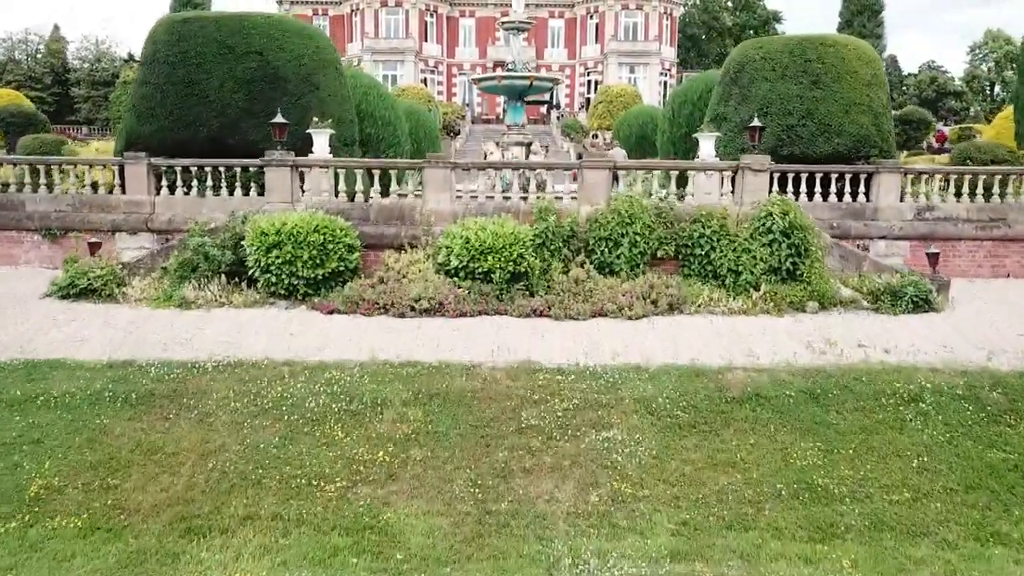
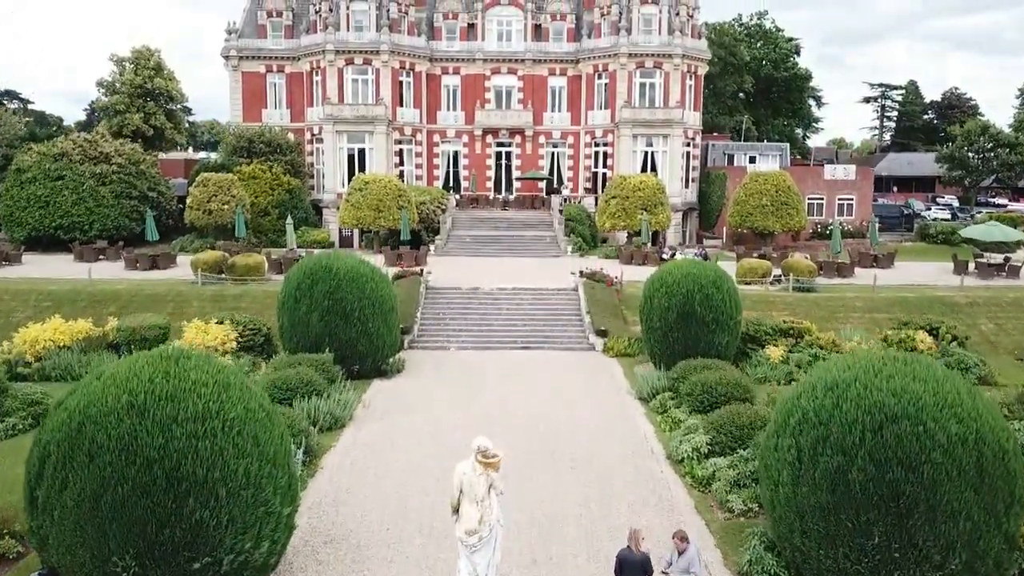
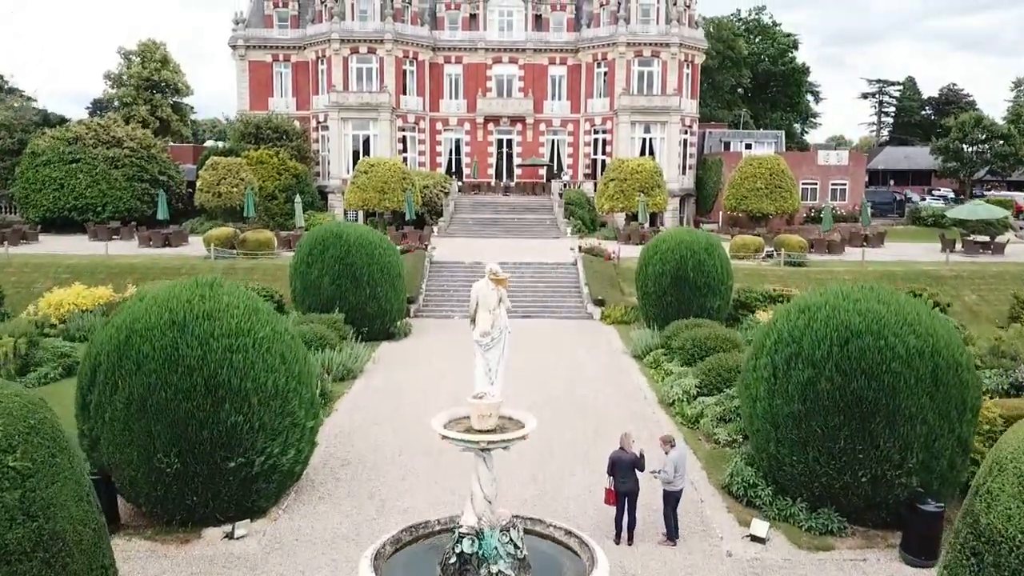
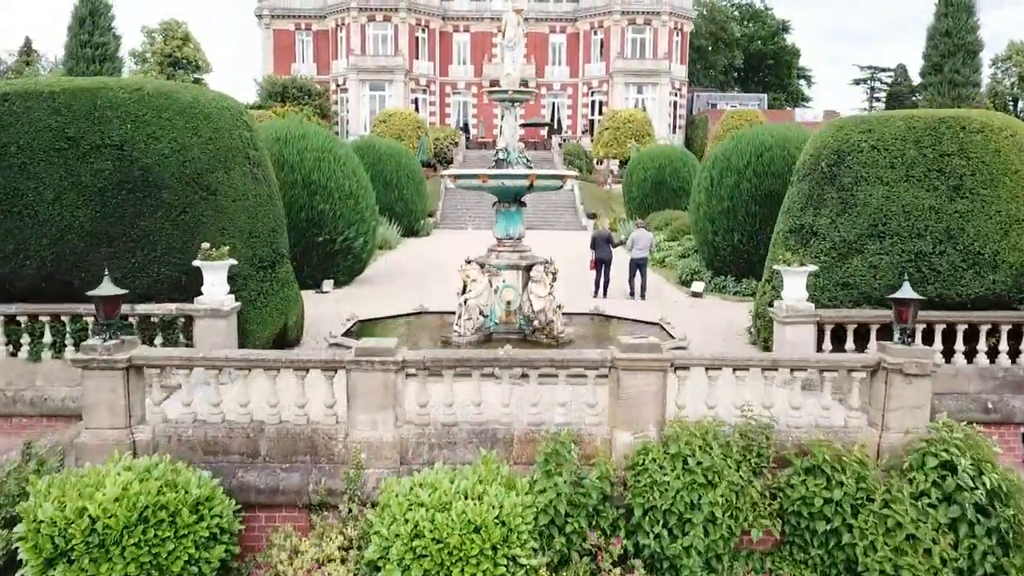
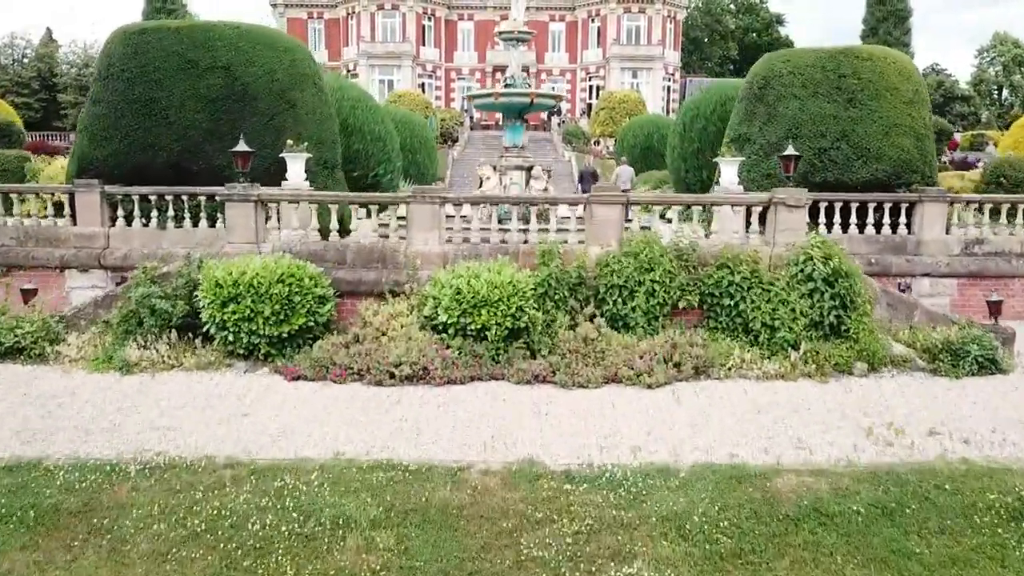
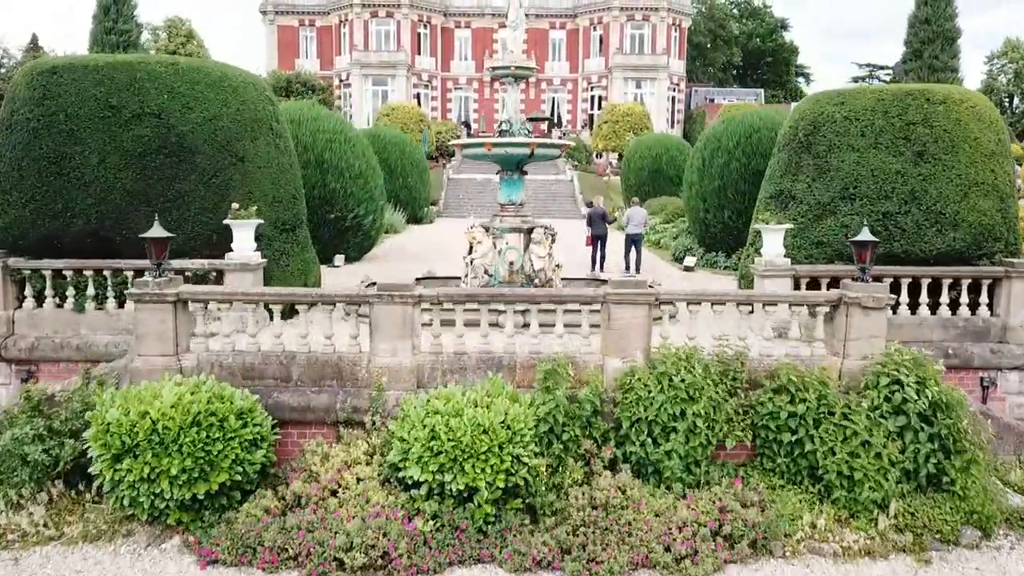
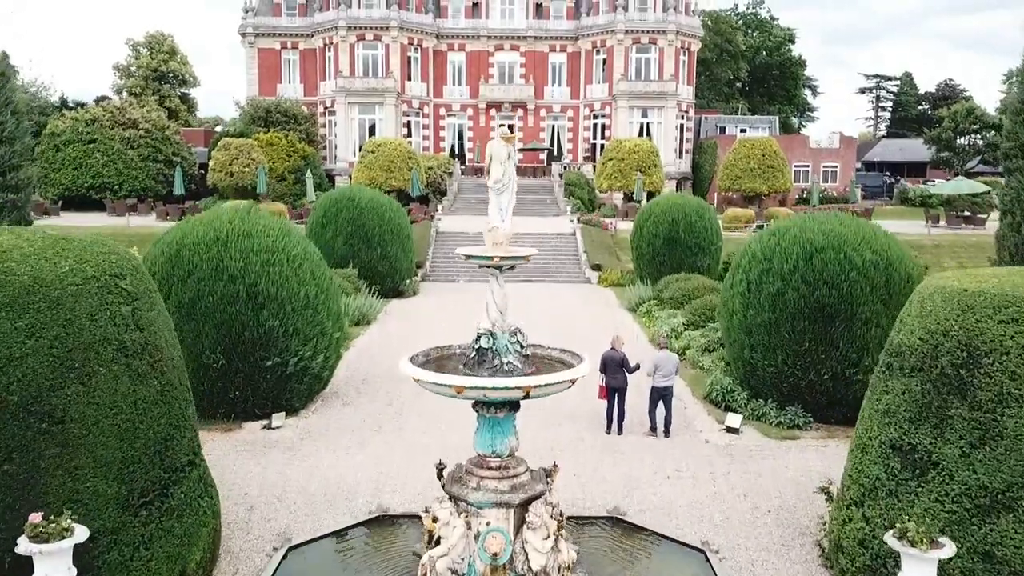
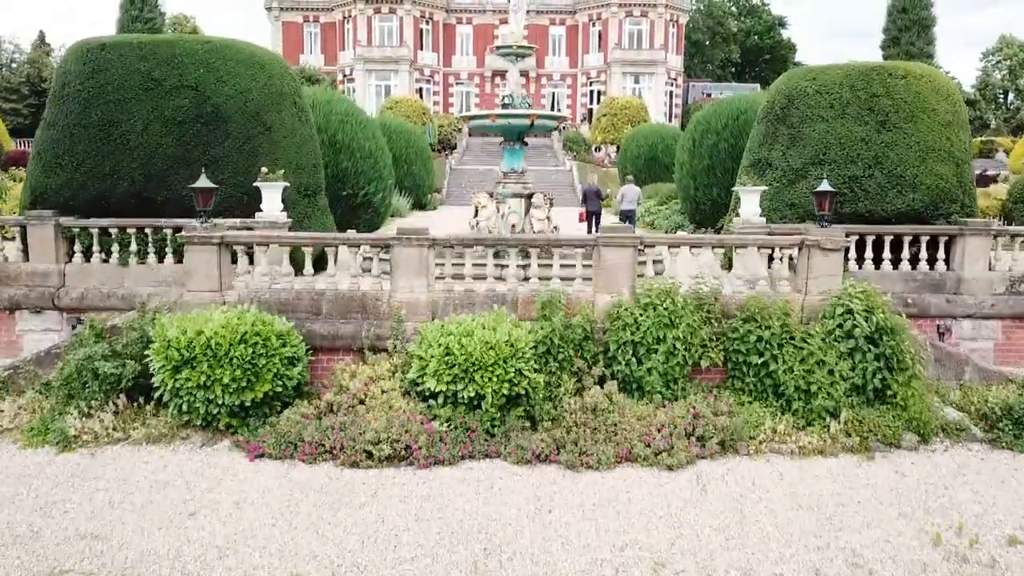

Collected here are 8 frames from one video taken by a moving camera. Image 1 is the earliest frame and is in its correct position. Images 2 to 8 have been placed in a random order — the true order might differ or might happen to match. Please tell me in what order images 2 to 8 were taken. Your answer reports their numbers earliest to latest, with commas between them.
5, 8, 6, 4, 7, 3, 2
